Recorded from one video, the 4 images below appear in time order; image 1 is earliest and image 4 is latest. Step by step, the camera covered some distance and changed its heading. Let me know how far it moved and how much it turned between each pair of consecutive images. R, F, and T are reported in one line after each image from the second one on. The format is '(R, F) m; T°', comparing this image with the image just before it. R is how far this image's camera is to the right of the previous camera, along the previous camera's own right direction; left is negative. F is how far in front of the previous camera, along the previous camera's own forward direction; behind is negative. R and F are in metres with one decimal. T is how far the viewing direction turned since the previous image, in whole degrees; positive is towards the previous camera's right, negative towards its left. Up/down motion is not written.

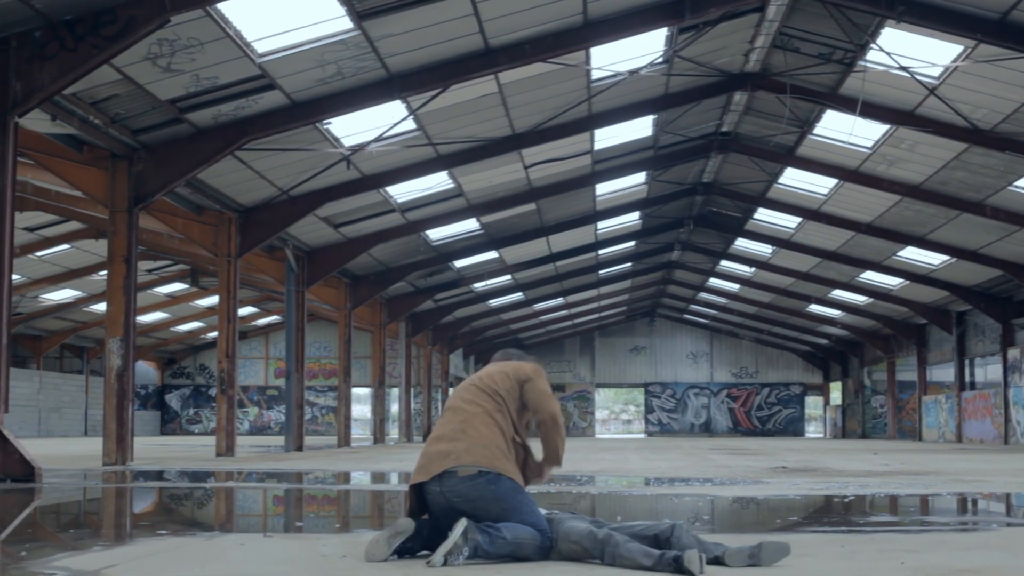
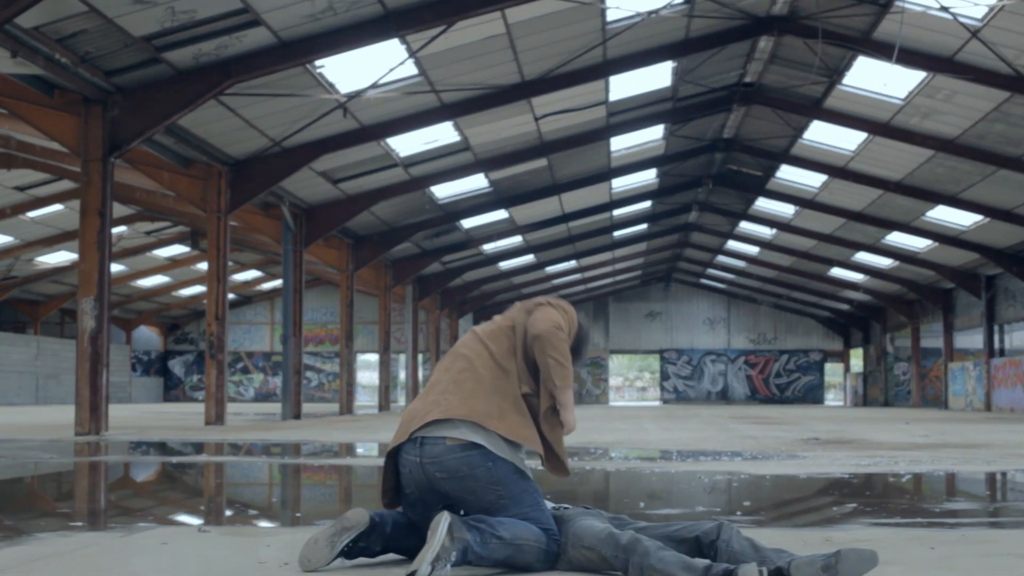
(0.0, +1.3) m; -1°
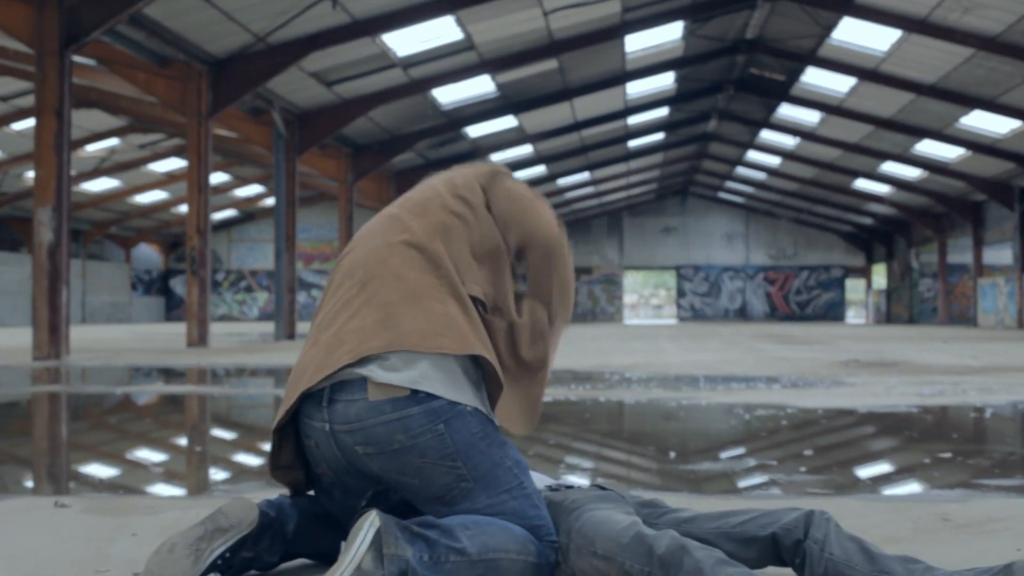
(+0.1, +1.5) m; -1°
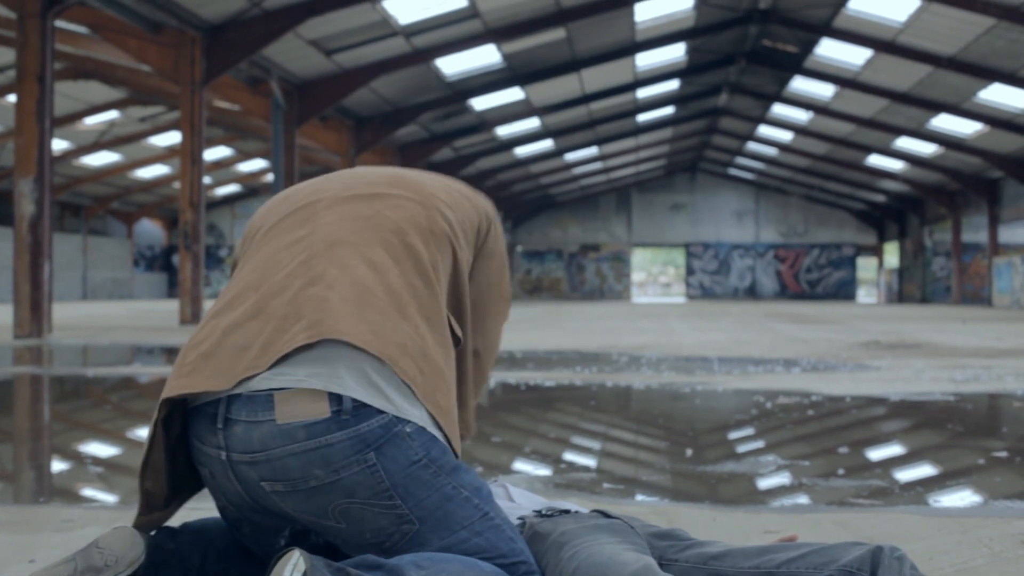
(0.0, +0.6) m; 0°
